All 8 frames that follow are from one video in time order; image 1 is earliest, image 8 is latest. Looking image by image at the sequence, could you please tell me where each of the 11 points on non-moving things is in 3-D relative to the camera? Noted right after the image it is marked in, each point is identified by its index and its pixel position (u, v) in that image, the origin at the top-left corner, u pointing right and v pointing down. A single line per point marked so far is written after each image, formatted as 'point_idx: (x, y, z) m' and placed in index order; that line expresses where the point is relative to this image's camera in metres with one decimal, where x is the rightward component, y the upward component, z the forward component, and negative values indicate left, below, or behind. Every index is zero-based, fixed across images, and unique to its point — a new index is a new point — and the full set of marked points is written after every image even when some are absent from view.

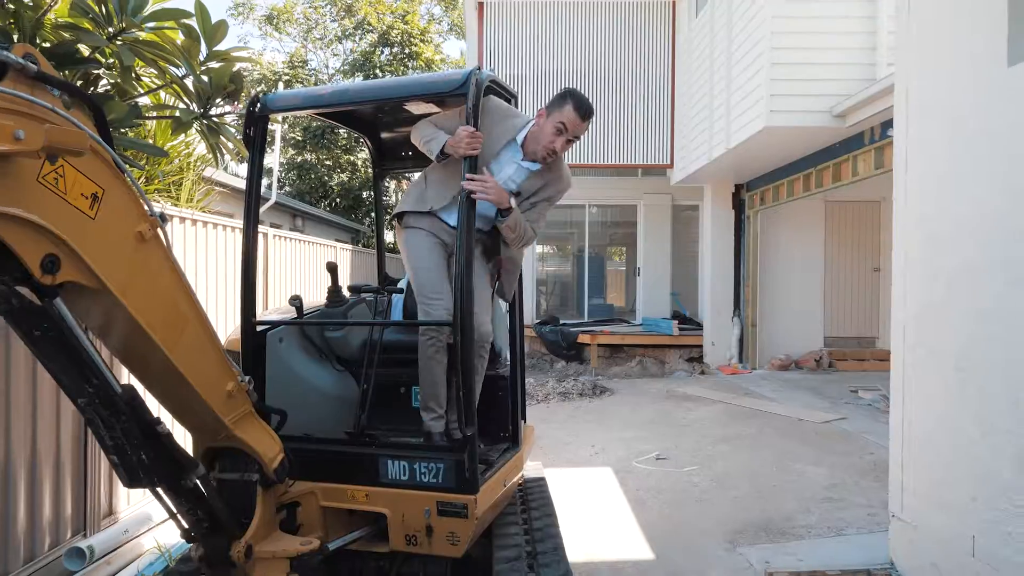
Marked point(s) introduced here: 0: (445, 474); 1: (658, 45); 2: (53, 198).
0: (-0.2, -0.7, +2.4) m
1: (+2.4, +4.0, +10.4) m
2: (-1.0, +0.2, +1.4) m
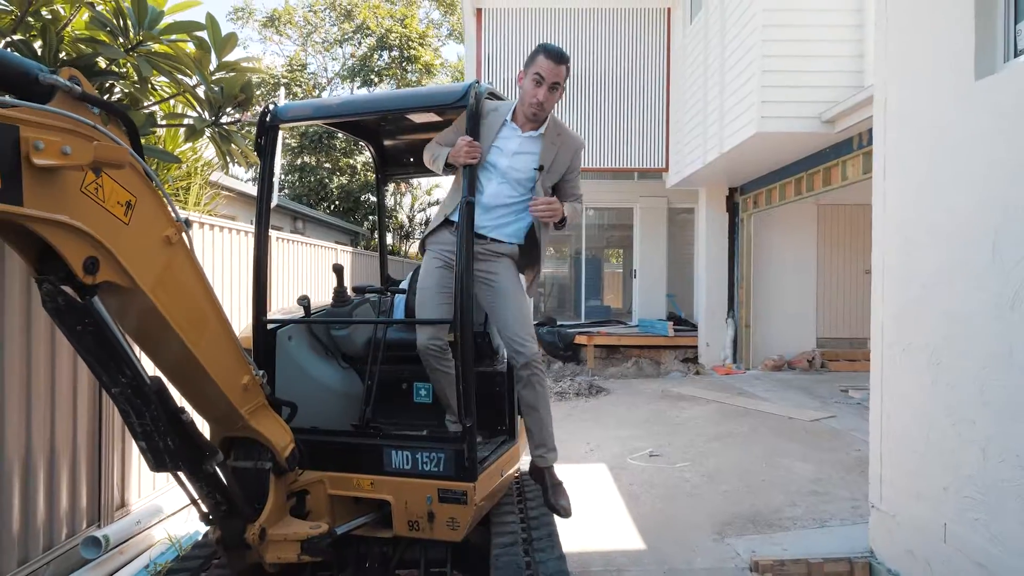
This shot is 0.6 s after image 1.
0: (-0.3, -0.7, +2.5) m
1: (+2.4, +4.0, +10.6) m
2: (-1.0, +0.2, +1.6) m
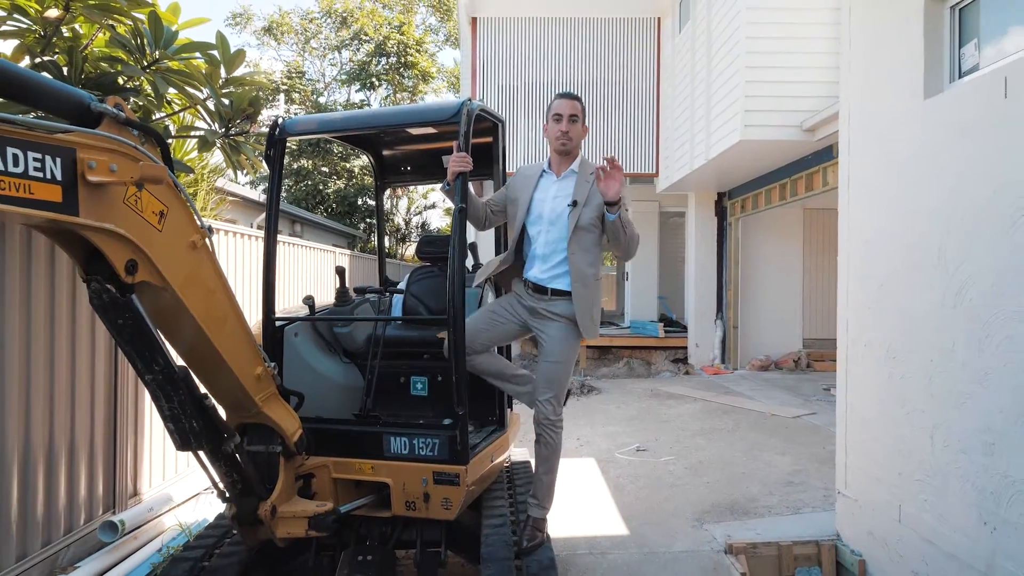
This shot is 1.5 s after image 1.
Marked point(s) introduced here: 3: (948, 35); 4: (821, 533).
0: (-0.3, -0.7, +2.8) m
1: (+2.3, +3.9, +10.9) m
2: (-1.1, +0.2, +1.8) m
3: (+2.1, +1.2, +3.0) m
4: (+1.9, -1.5, +3.8) m
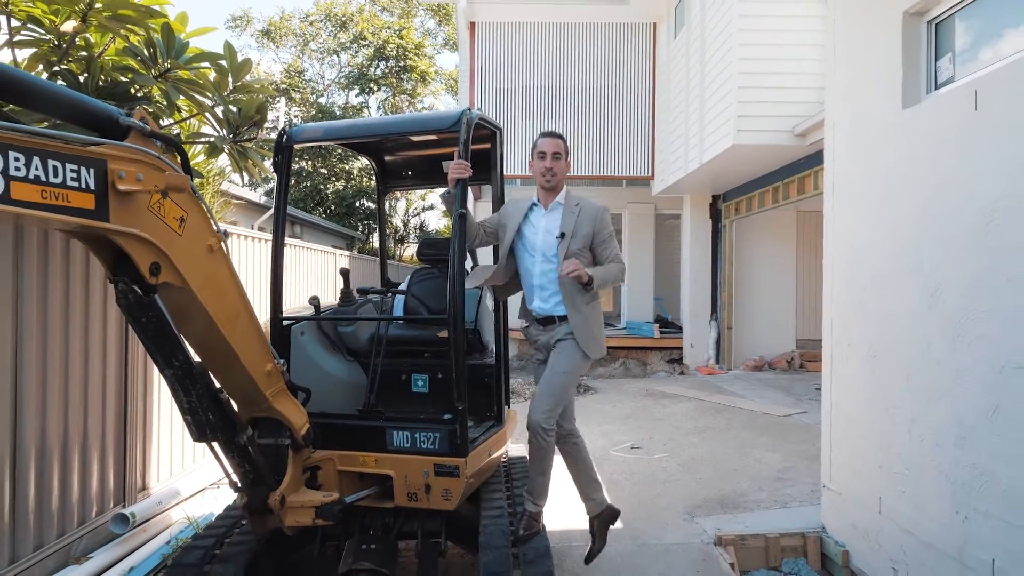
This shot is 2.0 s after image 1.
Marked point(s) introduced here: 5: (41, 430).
0: (-0.3, -0.7, +2.9) m
1: (+2.2, +3.9, +11.0) m
2: (-1.1, +0.2, +2.0) m
3: (+2.1, +1.2, +3.2) m
4: (+1.9, -1.5, +4.0) m
5: (-2.4, -0.7, +3.2) m
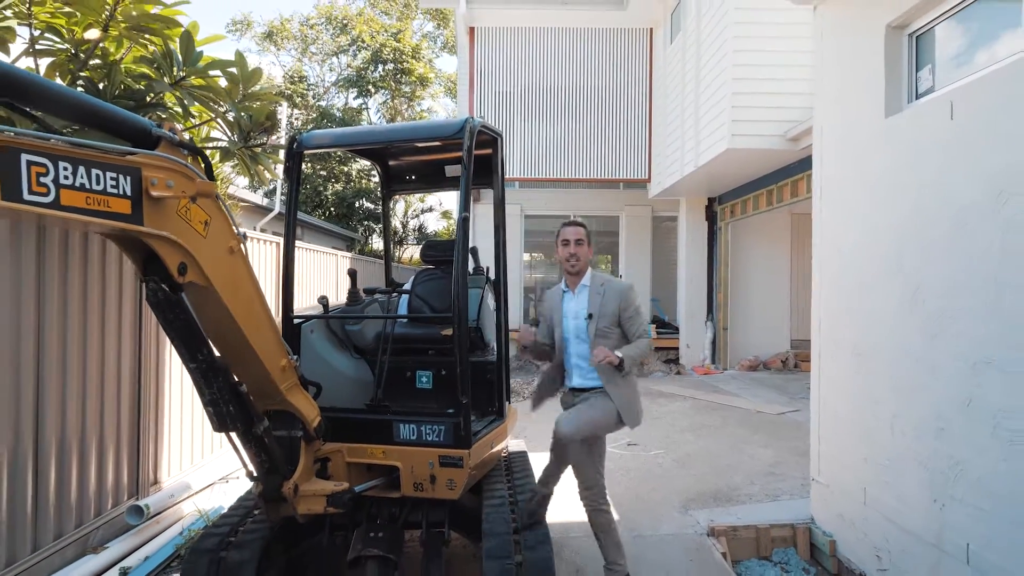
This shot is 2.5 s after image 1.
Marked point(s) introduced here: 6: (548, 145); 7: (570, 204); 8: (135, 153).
0: (-0.3, -0.7, +3.0) m
1: (+2.2, +3.9, +11.2) m
2: (-1.1, +0.2, +2.1) m
3: (+2.1, +1.2, +3.3) m
4: (+1.9, -1.5, +4.1) m
5: (-2.4, -0.7, +3.4) m
6: (+0.6, +2.6, +11.2) m
7: (+1.1, +1.6, +11.9) m
8: (-1.1, +0.4, +1.9) m
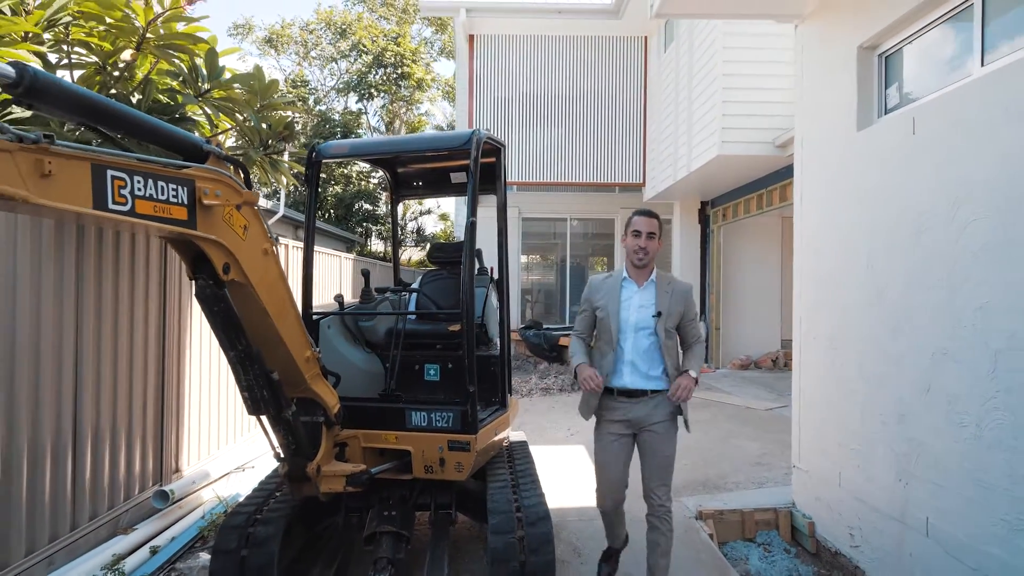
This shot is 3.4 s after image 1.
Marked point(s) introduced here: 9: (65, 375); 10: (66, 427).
0: (-0.3, -0.7, +3.3) m
1: (+2.2, +3.9, +11.5) m
2: (-1.1, +0.2, +2.4) m
3: (+2.1, +1.2, +3.6) m
4: (+1.9, -1.5, +4.4) m
5: (-2.4, -0.7, +3.6) m
6: (+0.6, +2.5, +11.5) m
7: (+1.1, +1.6, +12.2) m
8: (-1.1, +0.4, +2.2) m
9: (-2.4, -0.5, +3.4) m
10: (-2.4, -0.7, +3.4) m
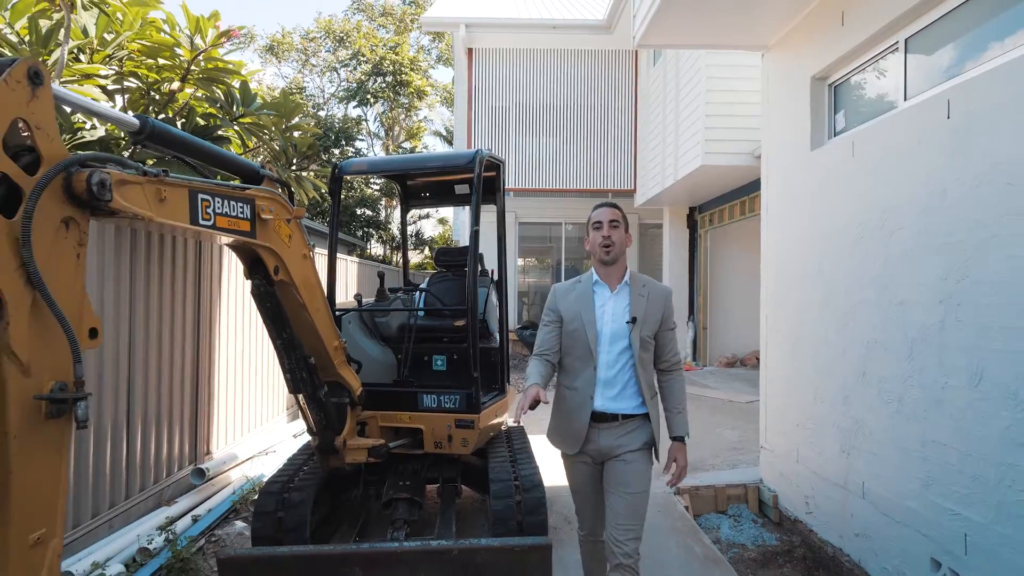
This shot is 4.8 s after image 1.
0: (-0.3, -0.7, +3.8) m
1: (+2.1, +3.9, +12.0) m
2: (-1.1, +0.2, +2.9) m
3: (+2.1, +1.2, +4.2) m
4: (+1.9, -1.5, +4.9) m
5: (-2.4, -0.7, +4.2) m
6: (+0.6, +2.5, +12.1) m
7: (+1.0, +1.5, +12.8) m
8: (-1.1, +0.4, +2.7) m
9: (-2.4, -0.5, +3.9) m
10: (-2.4, -0.7, +3.9) m
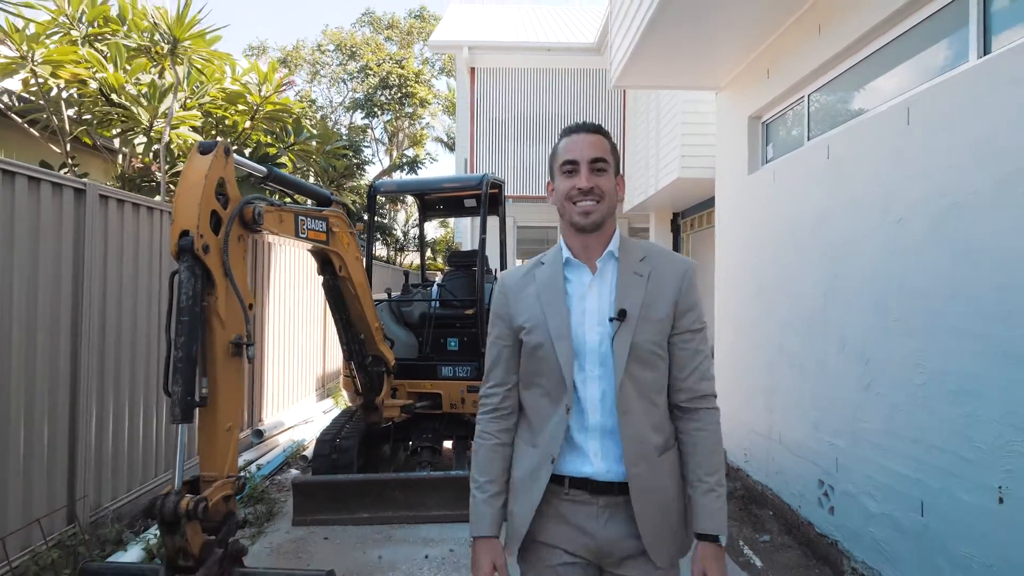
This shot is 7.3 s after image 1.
0: (-0.3, -0.6, +4.9) m
1: (+2.1, +3.9, +13.1) m
2: (-1.1, +0.3, +4.0) m
3: (+2.1, +1.3, +5.3) m
4: (+1.8, -1.5, +6.0) m
5: (-2.4, -0.7, +5.2) m
6: (+0.5, +2.5, +13.1) m
7: (+1.0, +1.6, +13.8) m
8: (-1.1, +0.5, +3.8) m
9: (-2.4, -0.4, +5.0) m
10: (-2.4, -0.7, +5.0) m
